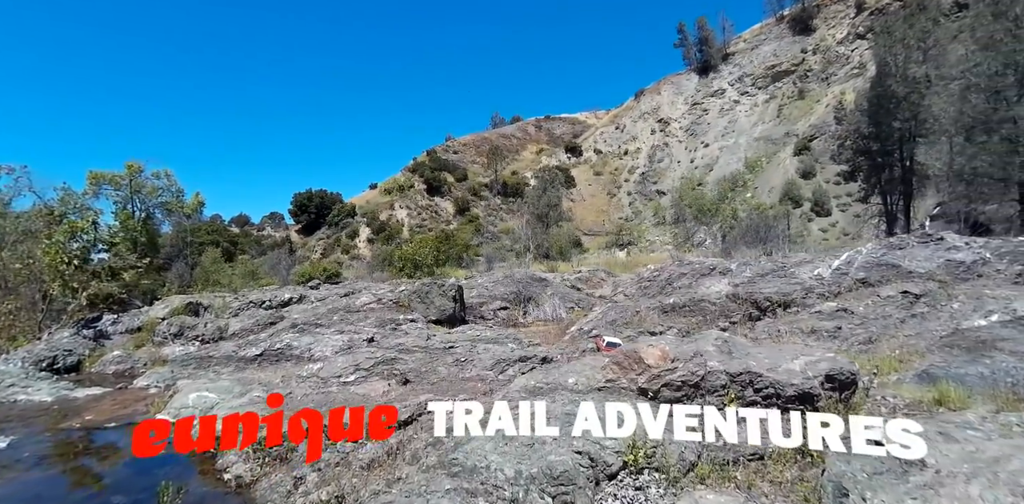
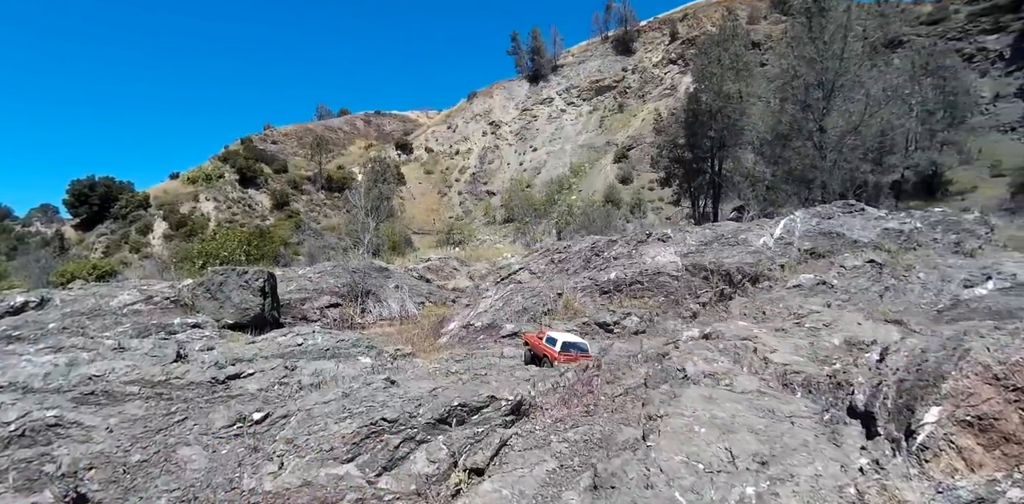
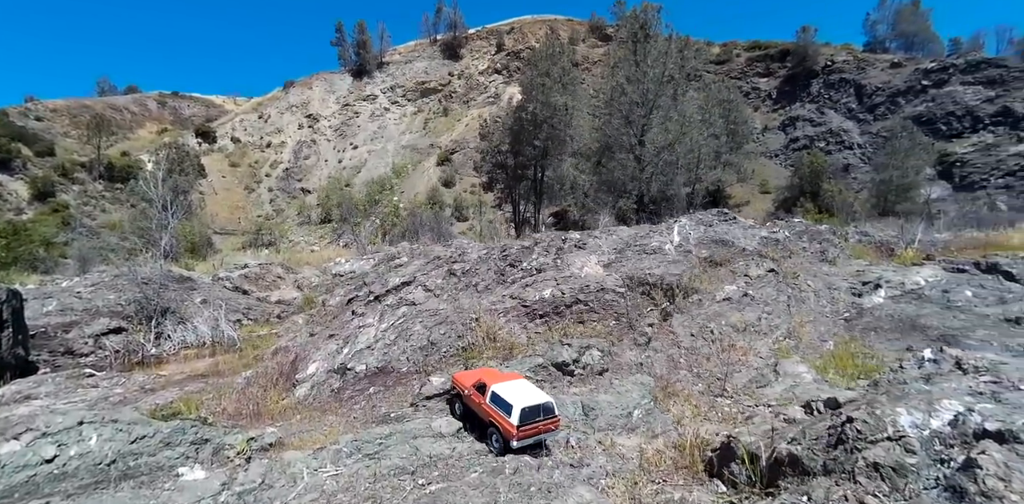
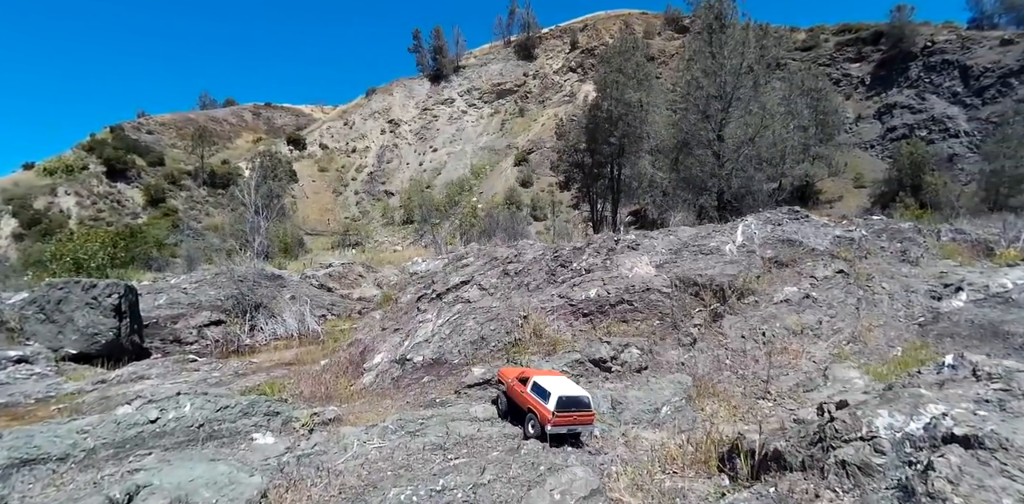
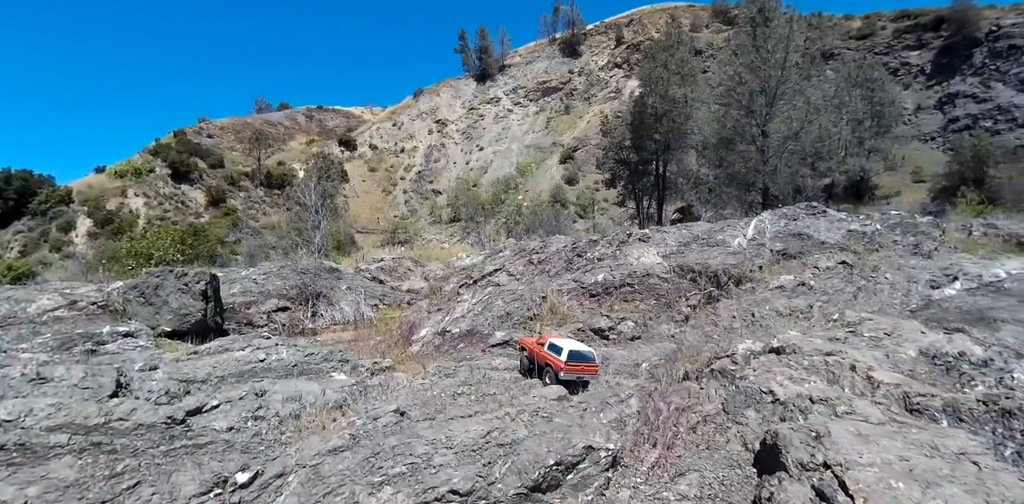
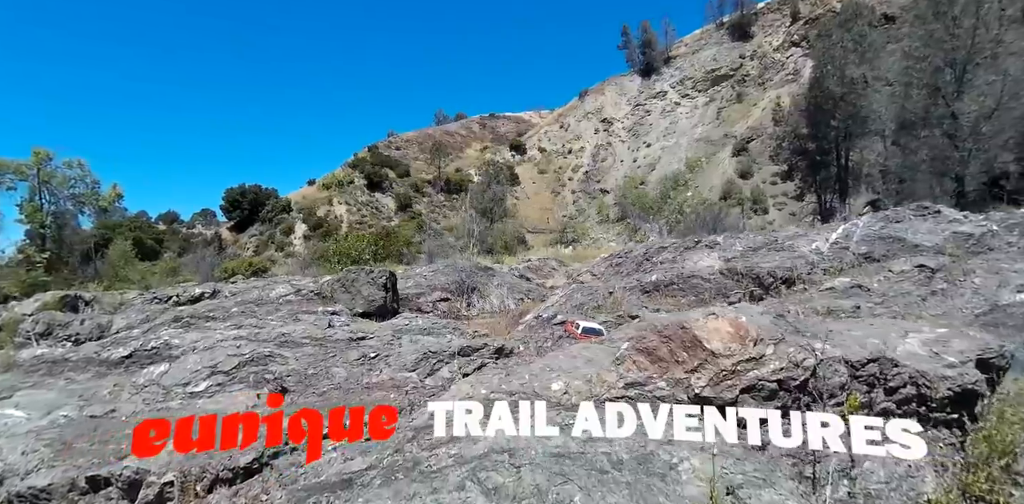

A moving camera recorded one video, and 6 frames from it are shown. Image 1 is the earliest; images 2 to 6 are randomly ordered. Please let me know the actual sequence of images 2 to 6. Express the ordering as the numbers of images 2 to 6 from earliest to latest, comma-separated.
6, 2, 5, 4, 3
